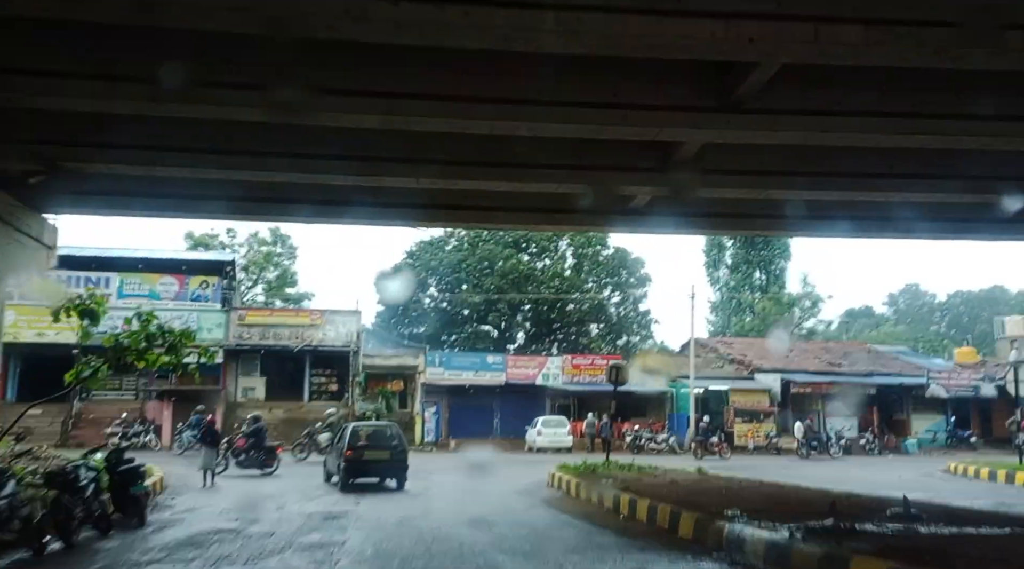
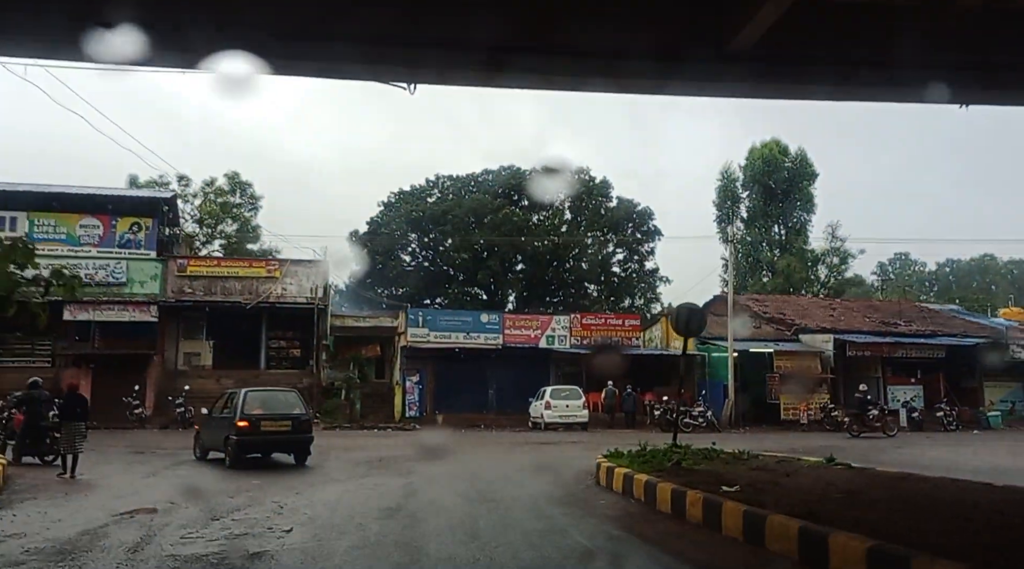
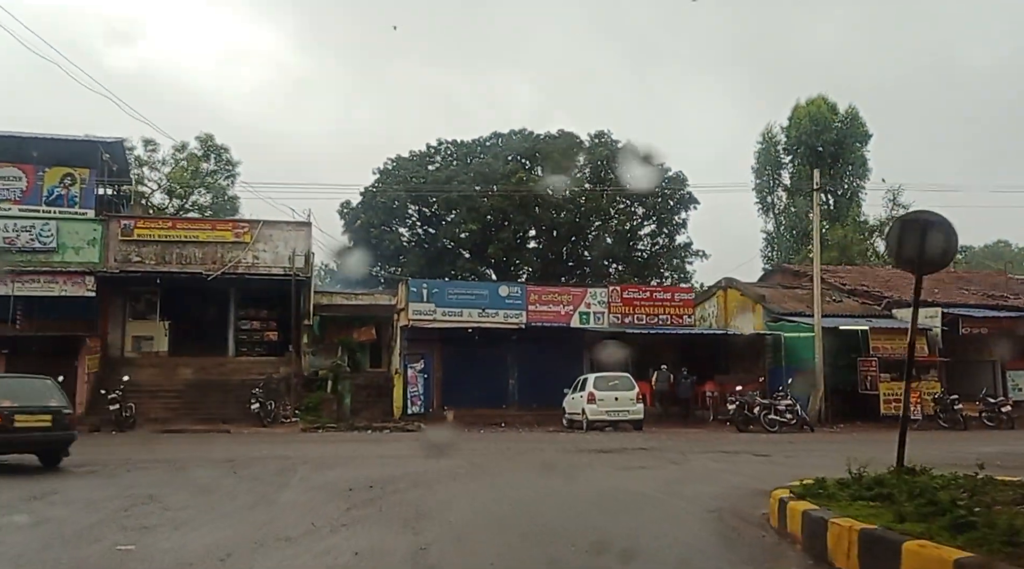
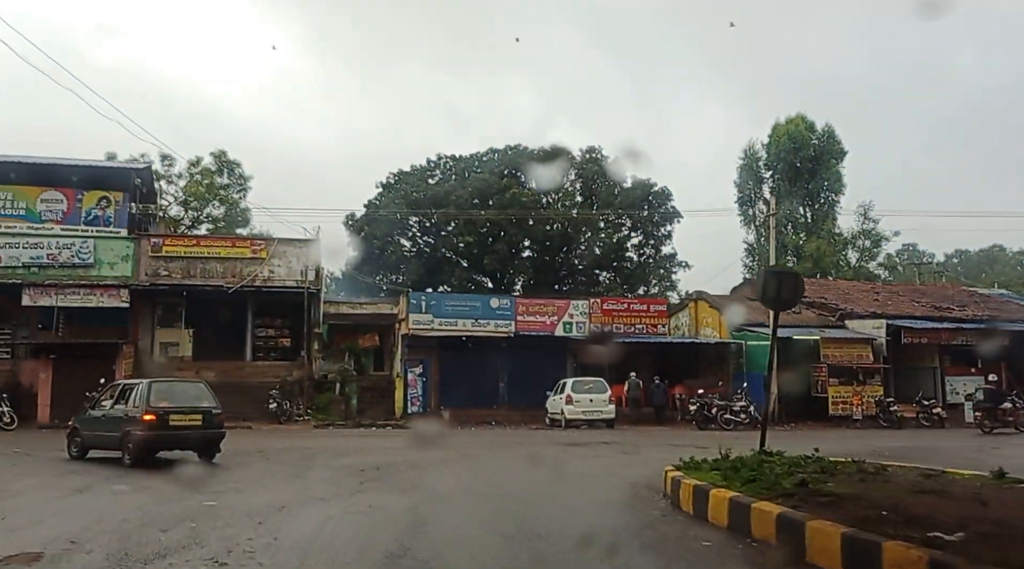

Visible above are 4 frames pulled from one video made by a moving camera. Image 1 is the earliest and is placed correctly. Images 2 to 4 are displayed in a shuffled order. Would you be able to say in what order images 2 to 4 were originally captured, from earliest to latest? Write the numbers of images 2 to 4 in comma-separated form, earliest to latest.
2, 4, 3
